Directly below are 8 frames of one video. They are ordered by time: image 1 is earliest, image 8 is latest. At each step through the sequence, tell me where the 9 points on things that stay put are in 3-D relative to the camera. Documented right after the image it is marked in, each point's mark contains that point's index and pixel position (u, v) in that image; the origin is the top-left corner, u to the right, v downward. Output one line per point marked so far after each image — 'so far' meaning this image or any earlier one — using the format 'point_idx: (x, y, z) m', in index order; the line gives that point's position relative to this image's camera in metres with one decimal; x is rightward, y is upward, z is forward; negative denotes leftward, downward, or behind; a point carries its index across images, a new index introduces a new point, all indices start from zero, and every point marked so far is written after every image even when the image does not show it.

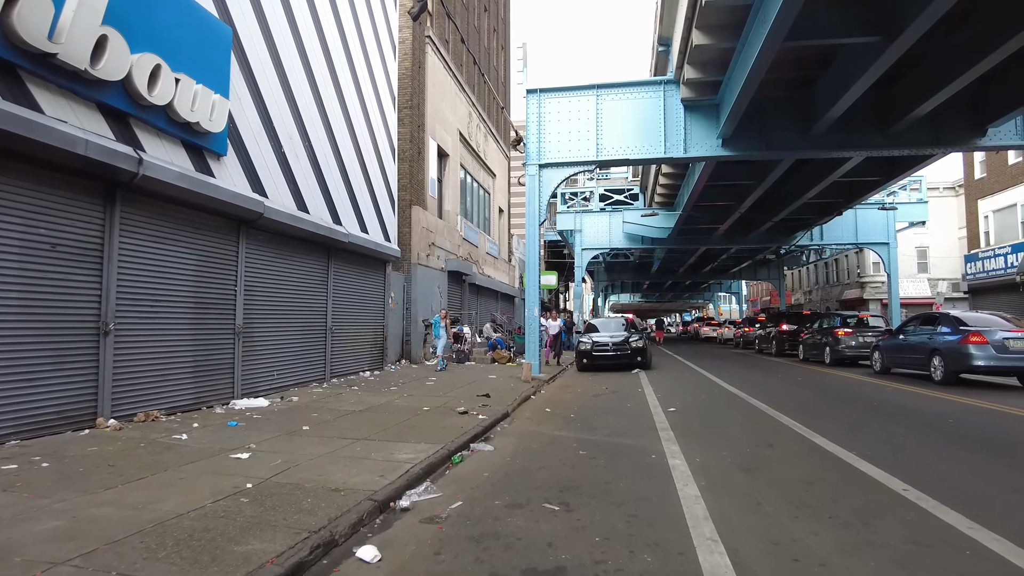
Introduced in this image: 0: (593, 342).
0: (+2.2, -1.5, +18.0) m
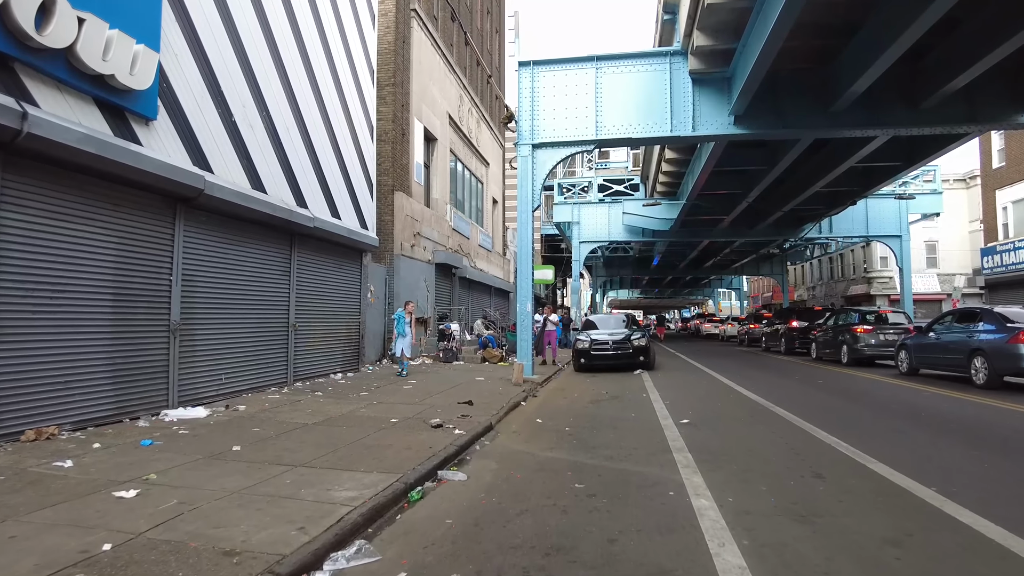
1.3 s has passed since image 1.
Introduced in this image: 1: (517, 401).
0: (+2.0, -1.3, +16.5) m
1: (+0.1, -1.8, +10.8) m
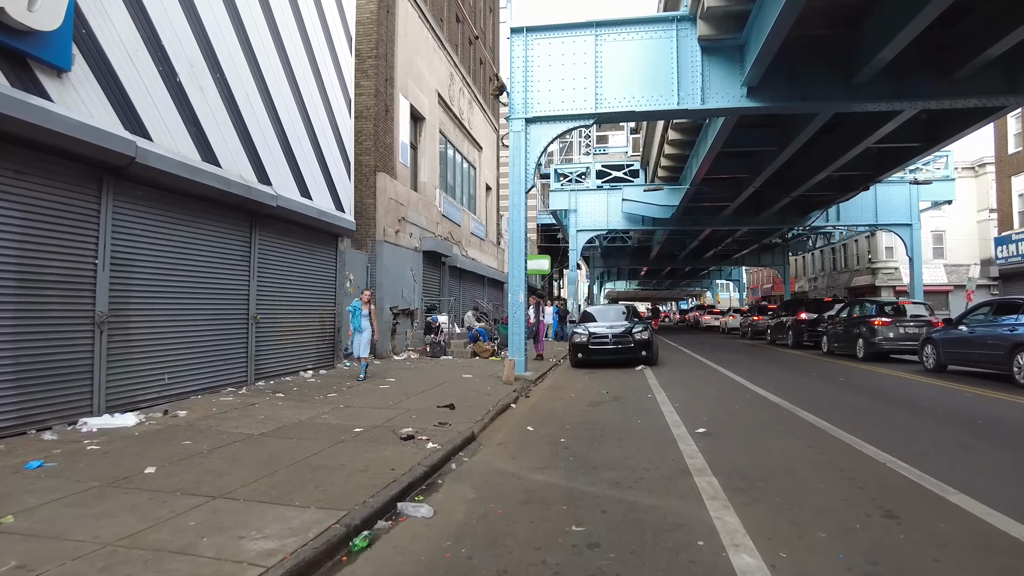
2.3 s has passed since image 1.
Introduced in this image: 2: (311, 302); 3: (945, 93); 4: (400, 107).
0: (+1.8, -1.1, +15.2) m
1: (-0.1, -1.6, +9.5) m
2: (-3.7, -0.3, +12.2) m
3: (+8.2, +3.7, +12.6) m
4: (-3.0, +4.9, +17.9) m
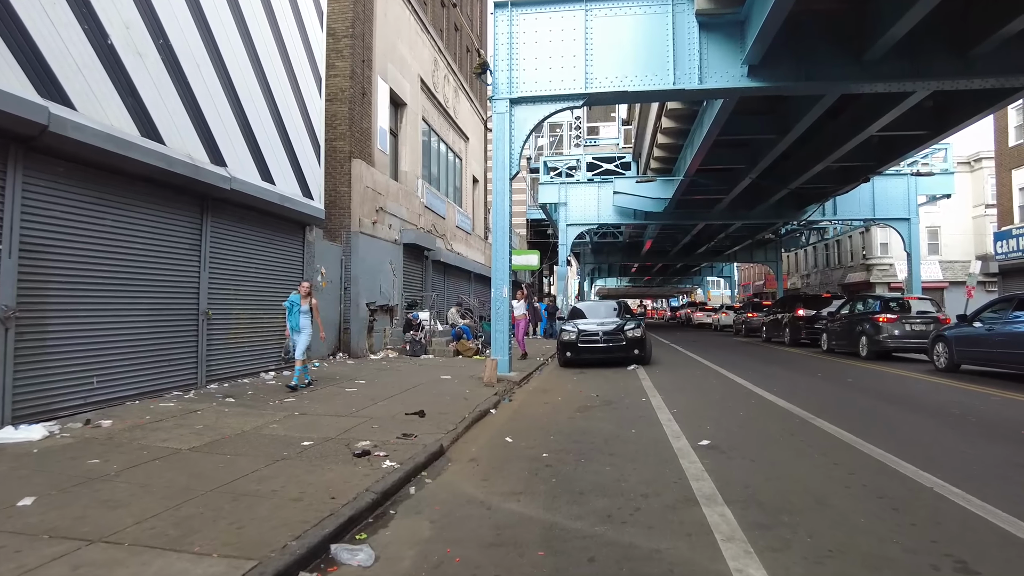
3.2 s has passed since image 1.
0: (+1.4, -0.9, +14.3) m
1: (-0.3, -1.5, +8.5) m
2: (-4.0, -0.1, +11.2) m
3: (+7.9, +3.8, +11.7) m
4: (-3.4, +5.0, +16.9) m
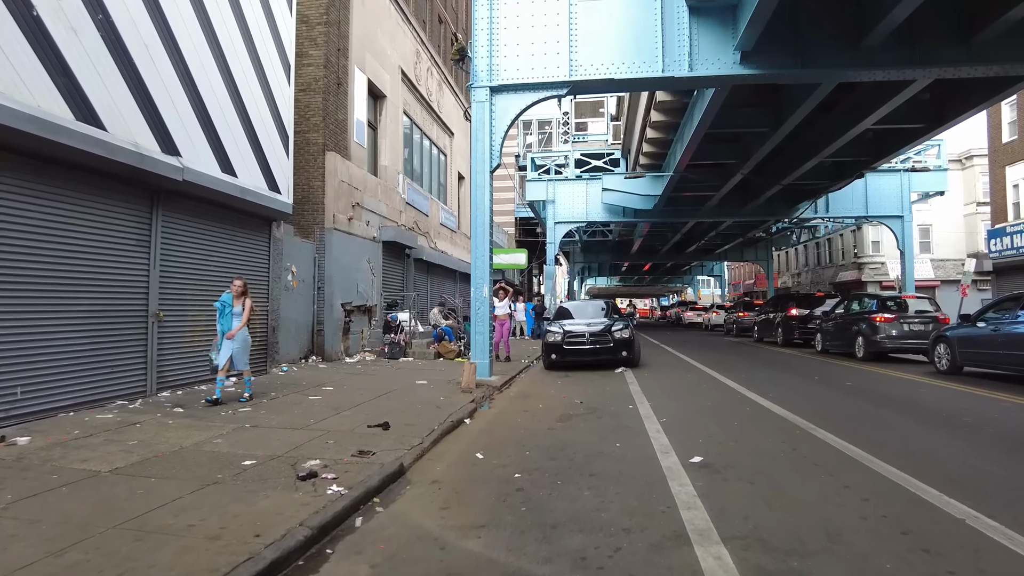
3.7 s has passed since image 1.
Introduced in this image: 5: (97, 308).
0: (+1.1, -0.9, +13.6) m
1: (-0.6, -1.5, +7.9) m
2: (-4.3, -0.1, +10.4) m
3: (+7.5, +3.8, +11.1) m
4: (-3.8, +5.0, +16.2) m
5: (-4.7, -0.2, +7.6) m
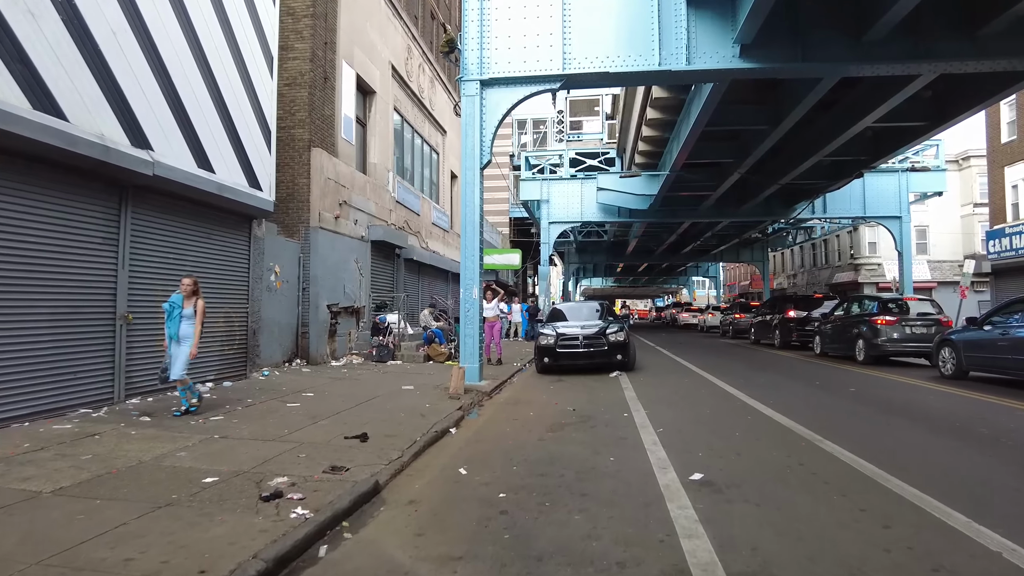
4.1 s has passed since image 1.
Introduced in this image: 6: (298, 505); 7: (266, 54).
0: (+0.9, -0.9, +13.2) m
1: (-0.7, -1.5, +7.4) m
2: (-4.5, -0.2, +10.0) m
3: (+7.4, +3.8, +10.8) m
4: (-4.0, +5.0, +15.7) m
5: (-4.8, -0.2, +7.1) m
6: (-1.4, -1.4, +4.4) m
7: (-4.2, +4.0, +11.5) m
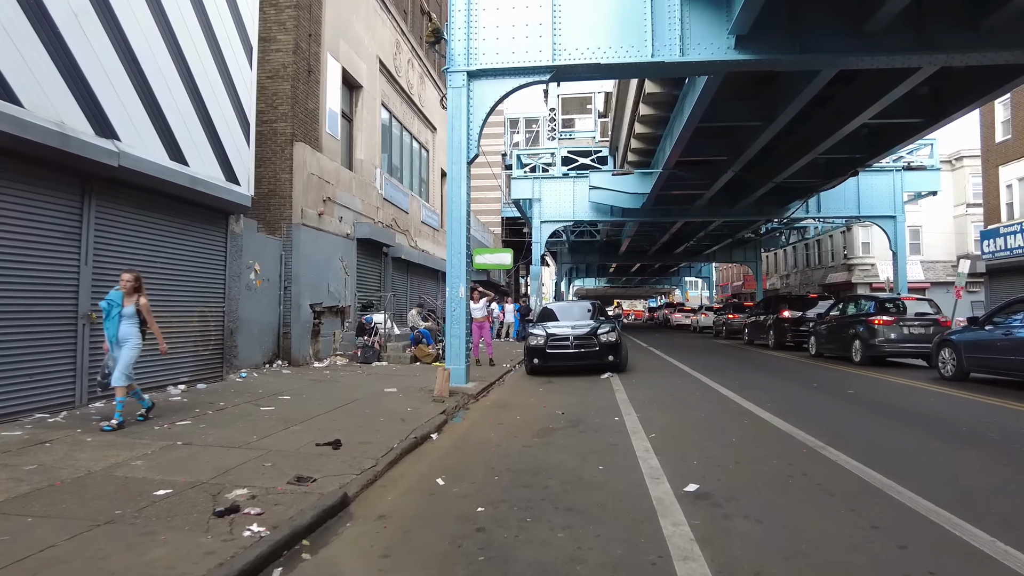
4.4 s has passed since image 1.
0: (+0.7, -0.9, +12.8) m
1: (-0.9, -1.5, +7.0) m
2: (-4.6, -0.1, +9.6) m
3: (+7.2, +3.8, +10.5) m
4: (-4.2, +5.0, +15.3) m
5: (-5.0, -0.2, +6.7) m
6: (-1.6, -1.4, +4.0) m
7: (-4.4, +4.1, +11.1) m
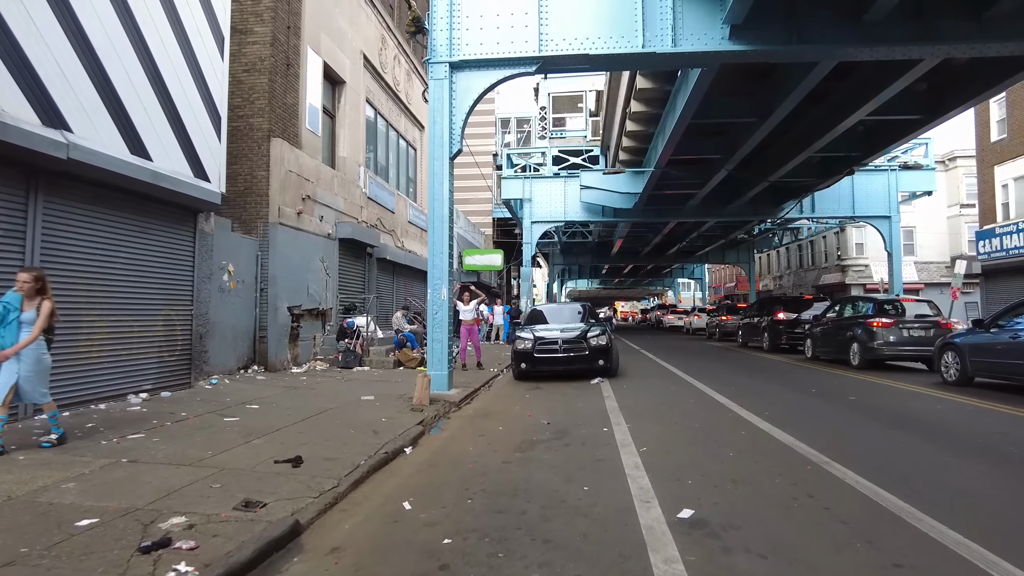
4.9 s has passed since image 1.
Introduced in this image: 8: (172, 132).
0: (+0.4, -0.9, +12.3) m
1: (-1.1, -1.5, +6.5) m
2: (-4.9, -0.2, +9.0) m
3: (+6.9, +3.8, +10.0) m
4: (-4.5, +5.0, +14.8) m
5: (-5.2, -0.2, +6.1) m
6: (-1.7, -1.4, +3.5) m
7: (-4.7, +4.0, +10.5) m
8: (-4.7, +2.2, +9.4) m
